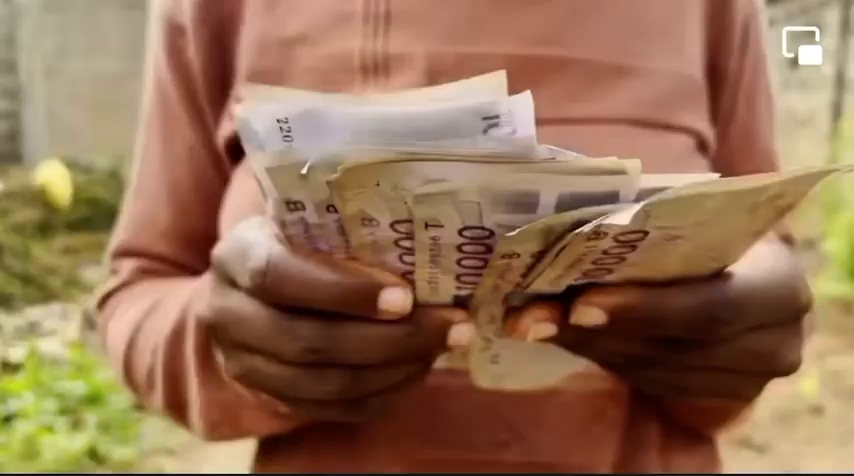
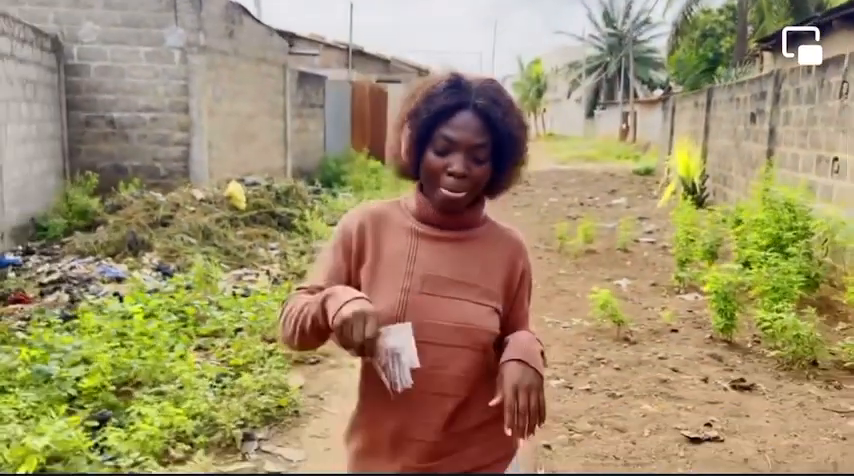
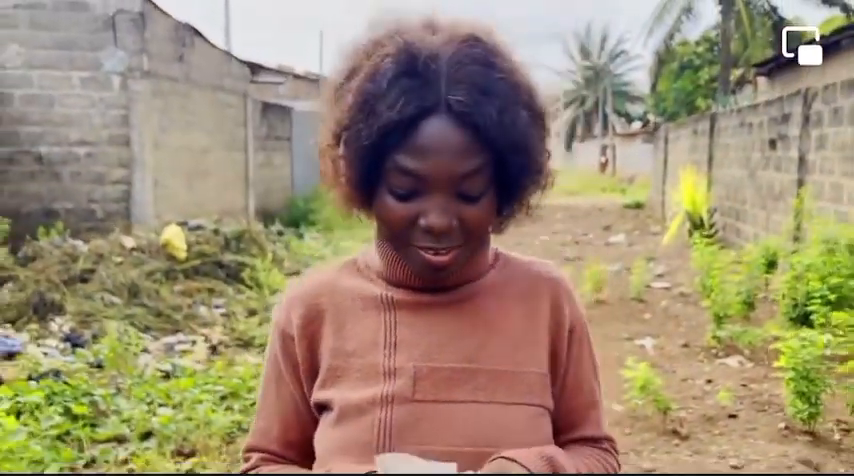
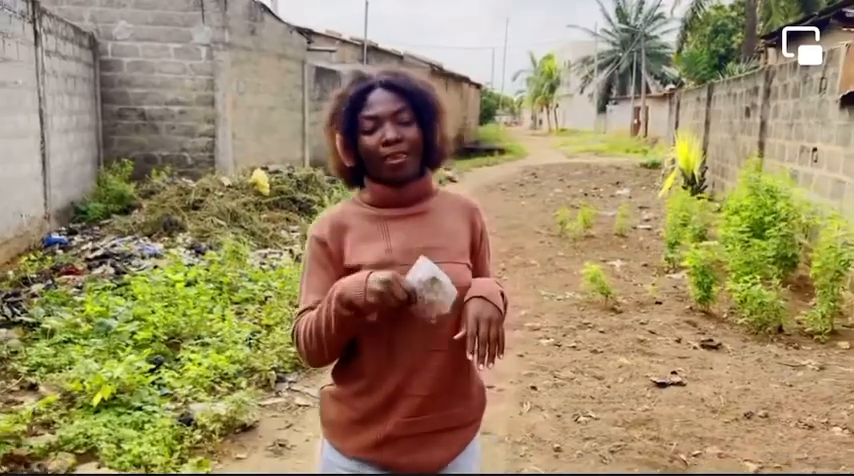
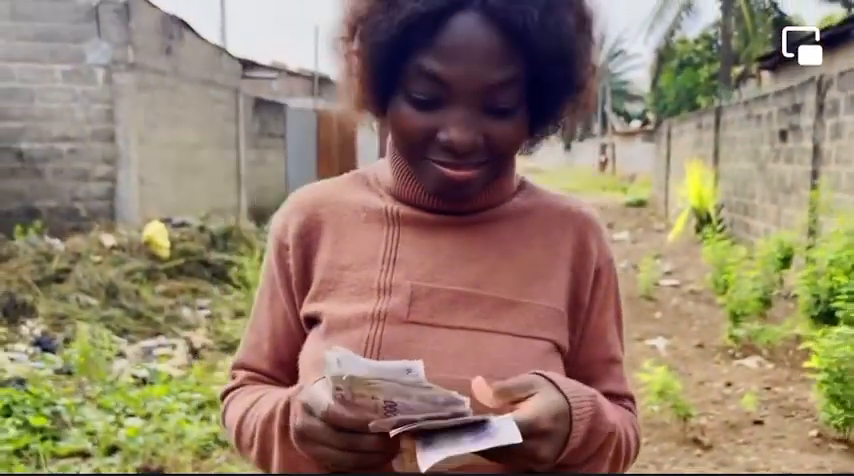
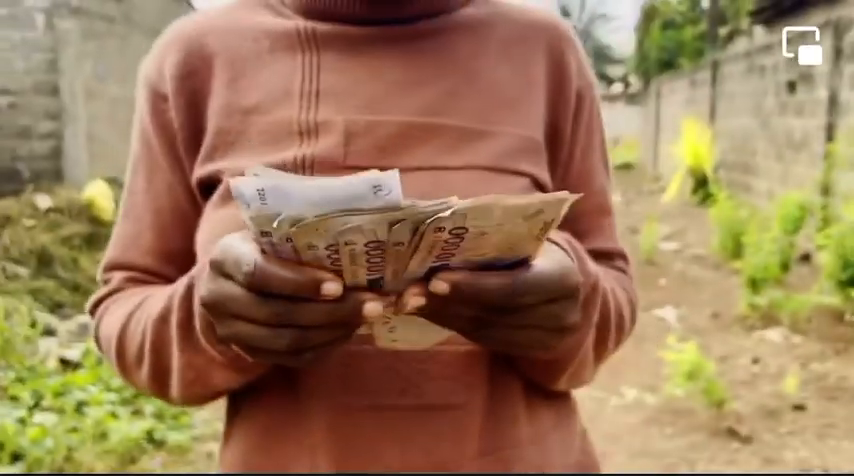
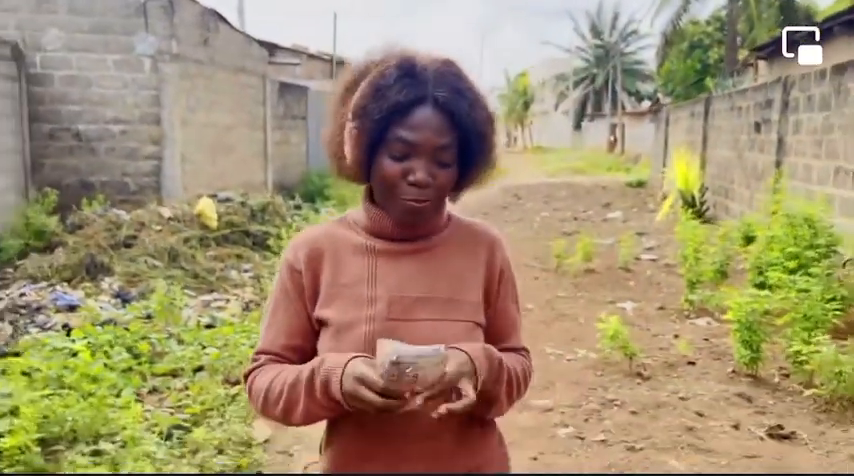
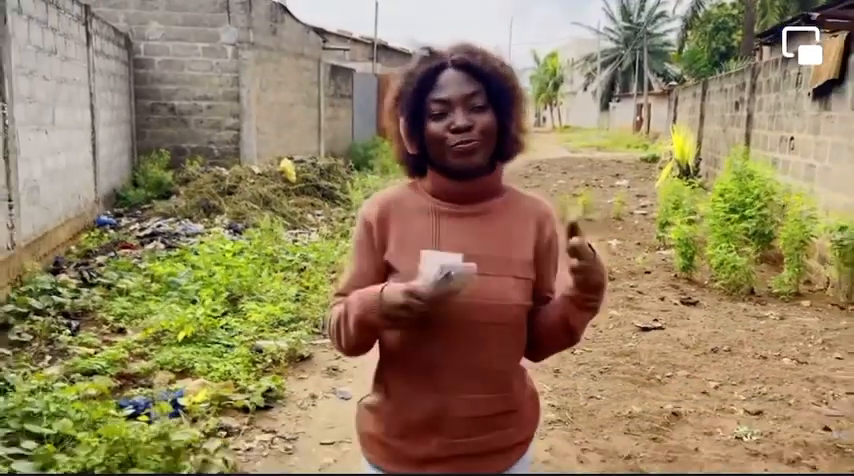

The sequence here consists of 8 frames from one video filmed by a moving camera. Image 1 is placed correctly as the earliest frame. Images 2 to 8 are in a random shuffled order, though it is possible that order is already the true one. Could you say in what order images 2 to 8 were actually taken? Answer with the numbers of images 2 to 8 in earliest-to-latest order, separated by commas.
6, 5, 3, 7, 2, 4, 8
